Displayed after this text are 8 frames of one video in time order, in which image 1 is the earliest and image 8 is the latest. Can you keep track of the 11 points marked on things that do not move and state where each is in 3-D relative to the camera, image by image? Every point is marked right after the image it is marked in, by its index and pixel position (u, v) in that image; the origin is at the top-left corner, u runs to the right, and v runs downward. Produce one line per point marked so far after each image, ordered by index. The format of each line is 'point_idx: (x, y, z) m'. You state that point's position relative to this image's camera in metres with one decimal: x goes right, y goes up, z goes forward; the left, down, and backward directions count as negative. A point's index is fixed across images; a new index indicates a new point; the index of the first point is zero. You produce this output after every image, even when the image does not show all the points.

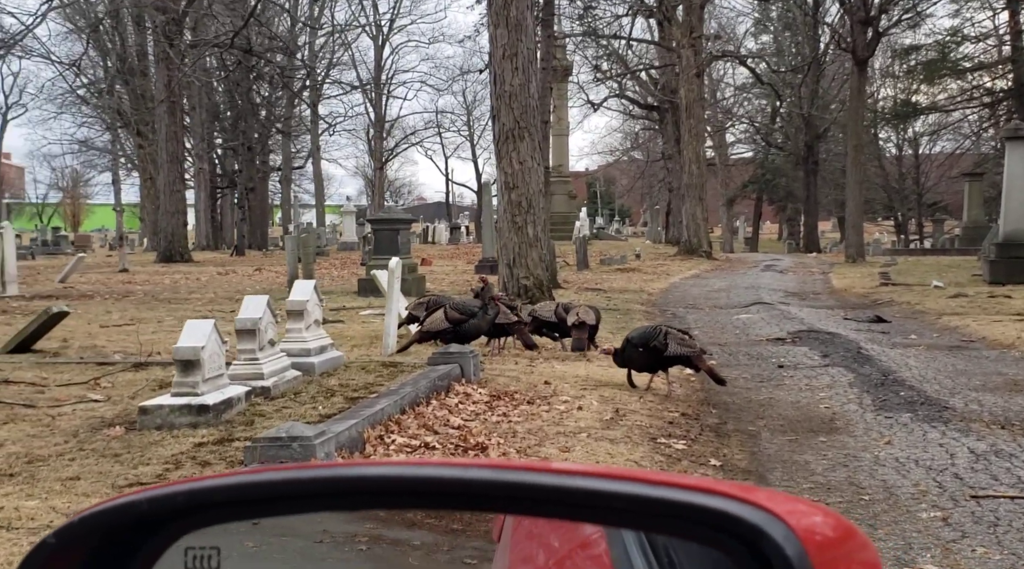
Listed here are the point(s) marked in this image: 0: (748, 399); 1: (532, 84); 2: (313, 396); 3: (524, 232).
0: (+1.9, -0.9, +9.6) m
1: (+0.3, +2.8, +16.8) m
2: (-1.2, -0.7, +7.4) m
3: (+0.1, +0.8, +17.0) m
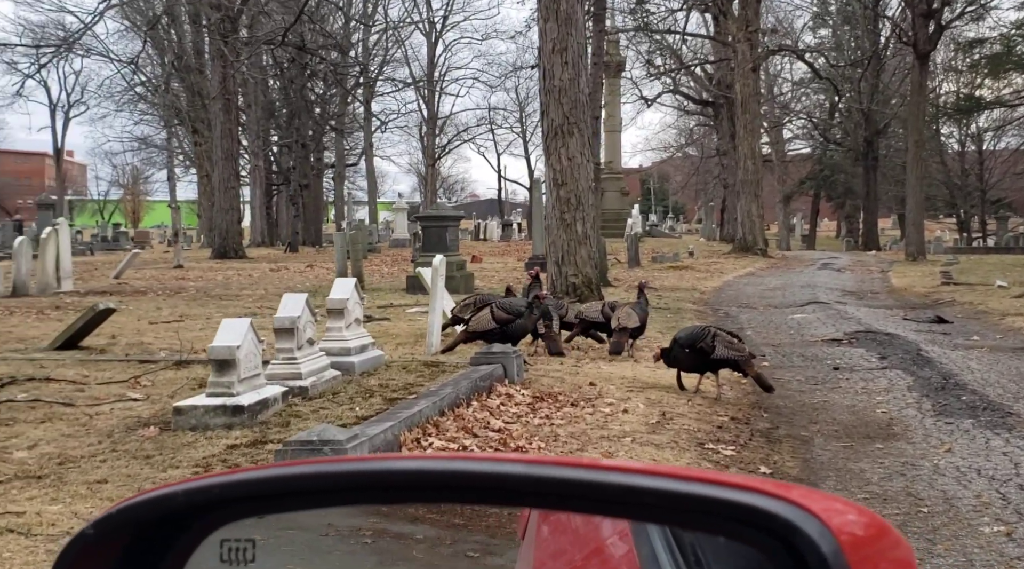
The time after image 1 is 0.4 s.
0: (+2.3, -0.9, +9.3) m
1: (+1.0, +2.9, +16.6) m
2: (-1.0, -0.7, +7.2) m
3: (+0.9, +0.8, +16.8) m
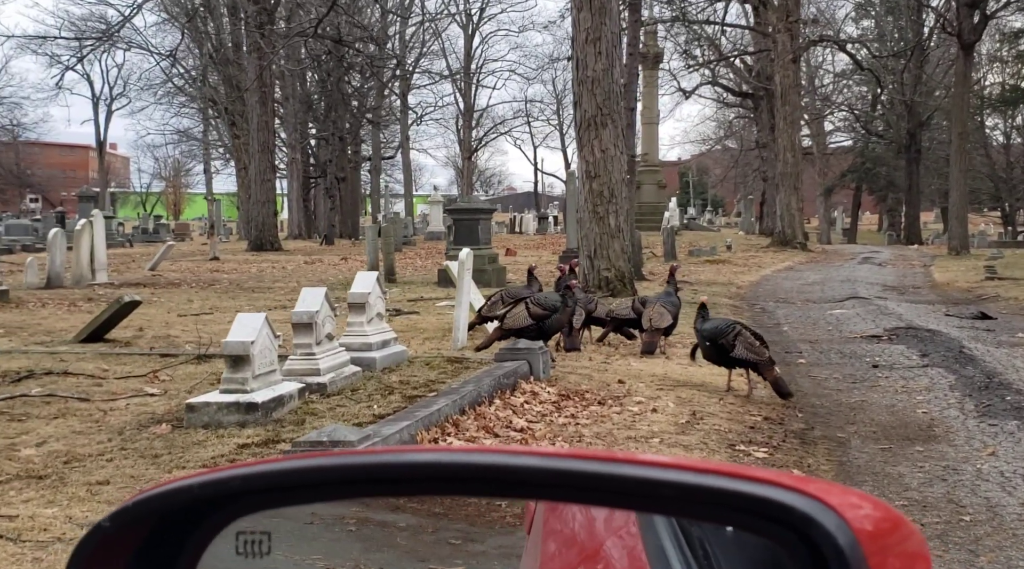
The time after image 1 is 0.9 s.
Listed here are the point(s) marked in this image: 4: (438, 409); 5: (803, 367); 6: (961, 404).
0: (+2.5, -0.9, +9.0) m
1: (+1.4, +2.9, +16.3) m
2: (-0.8, -0.6, +7.0) m
3: (+1.3, +0.9, +16.5) m
4: (-0.4, -0.7, +6.6) m
5: (+2.7, -0.8, +11.0) m
6: (+3.3, -0.9, +8.7) m
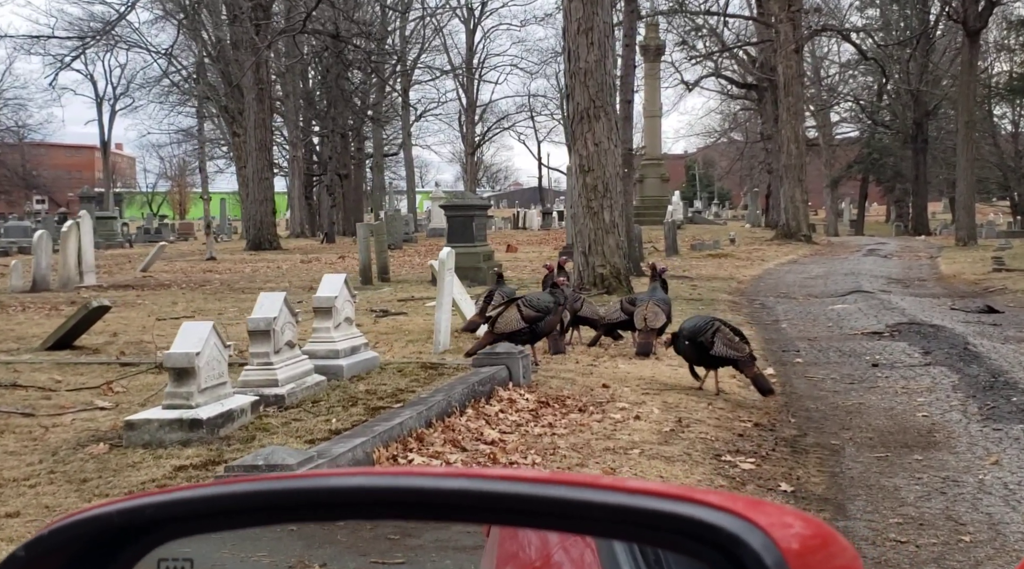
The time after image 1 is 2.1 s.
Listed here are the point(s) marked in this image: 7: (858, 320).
0: (+2.3, -0.9, +8.6) m
1: (+1.3, +3.0, +15.9) m
2: (-1.0, -0.7, +6.6) m
3: (+1.2, +0.9, +16.1) m
4: (-0.6, -0.7, +6.2) m
5: (+2.5, -0.7, +10.5) m
6: (+3.1, -0.8, +8.3) m
7: (+4.1, -0.4, +13.9) m
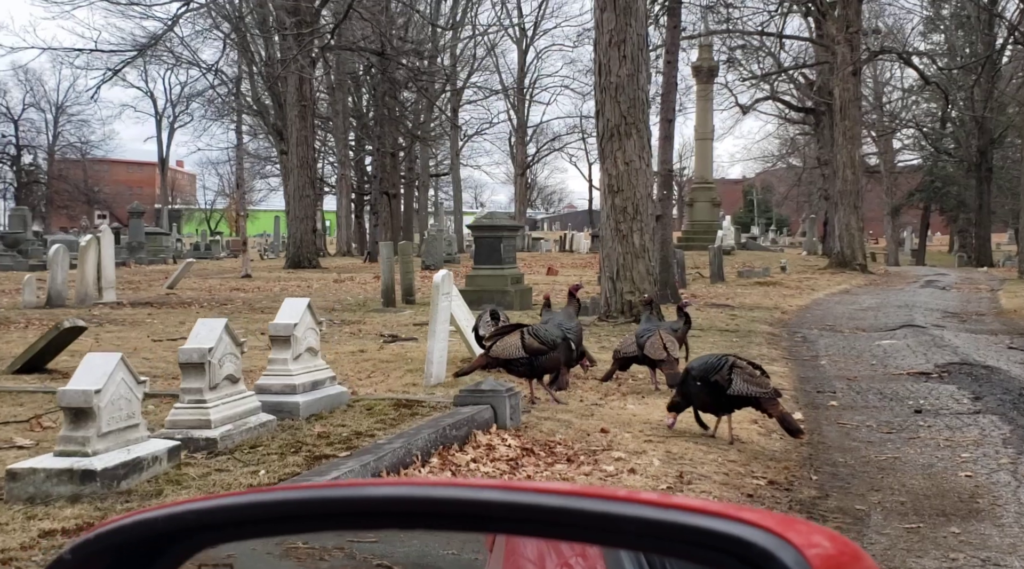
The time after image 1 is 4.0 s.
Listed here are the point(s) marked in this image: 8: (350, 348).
0: (+2.2, -1.1, +7.6) m
1: (+1.6, +2.6, +15.0) m
2: (-1.2, -0.8, +5.7) m
3: (+1.5, +0.6, +15.1) m
4: (-0.8, -0.8, +5.3) m
5: (+2.6, -1.0, +9.5) m
6: (+3.0, -1.1, +7.2) m
7: (+4.2, -0.8, +12.8) m
8: (-1.7, -0.7, +12.5) m
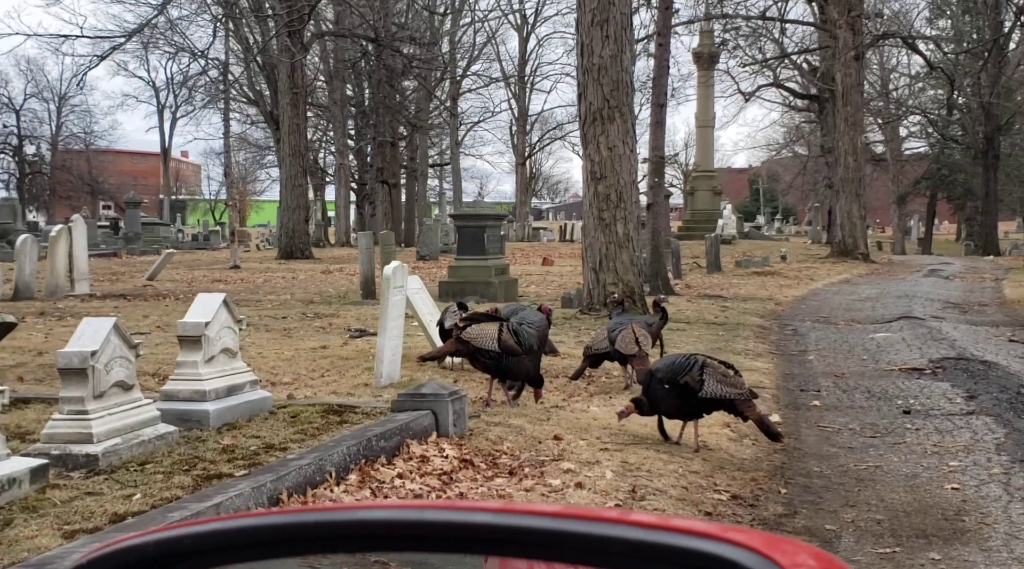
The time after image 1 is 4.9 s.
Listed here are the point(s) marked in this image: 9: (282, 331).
0: (+1.9, -1.1, +6.9) m
1: (+1.4, +2.7, +14.3) m
2: (-1.5, -0.8, +5.1) m
3: (+1.2, +0.7, +14.4) m
4: (-1.1, -0.8, +4.7) m
5: (+2.3, -0.9, +8.9) m
6: (+2.7, -1.1, +6.5) m
7: (+4.0, -0.7, +12.2) m
8: (-2.0, -0.6, +11.9) m
9: (-2.6, -0.5, +13.4) m
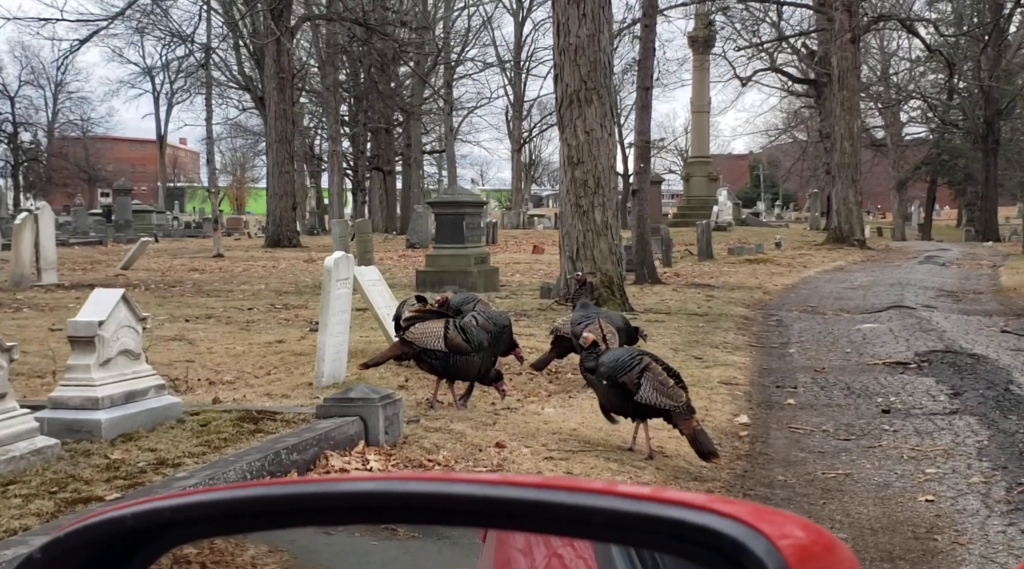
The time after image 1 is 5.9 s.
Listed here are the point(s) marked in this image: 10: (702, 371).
0: (+1.6, -1.0, +6.3) m
1: (+1.0, +2.9, +13.7) m
2: (-1.8, -0.8, +4.5) m
3: (+0.9, +0.8, +13.9) m
4: (-1.4, -0.8, +4.1) m
5: (+1.9, -0.9, +8.3) m
6: (+2.4, -1.0, +6.0) m
7: (+3.6, -0.6, +11.6) m
8: (-2.3, -0.5, +11.3) m
9: (-2.9, -0.4, +12.8) m
10: (+1.6, -0.7, +9.7) m
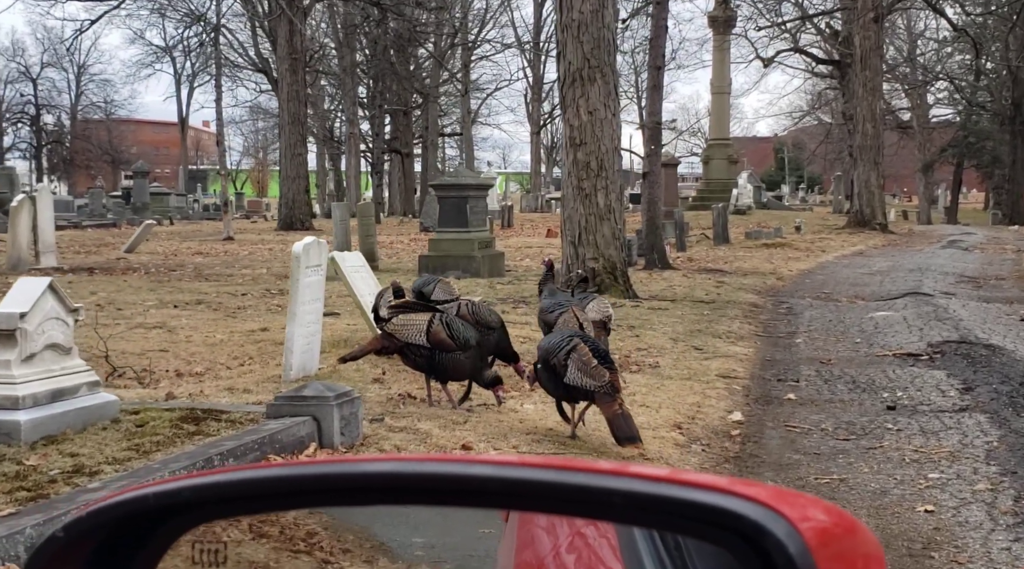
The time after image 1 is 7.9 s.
0: (+1.4, -1.0, +5.9) m
1: (+1.0, +3.0, +13.1) m
2: (-2.0, -0.7, +4.1) m
3: (+0.9, +0.9, +13.4) m
4: (-1.6, -0.8, +3.7) m
5: (+1.8, -0.8, +7.8) m
6: (+2.2, -1.0, +5.5) m
7: (+3.6, -0.5, +11.1) m
8: (-2.4, -0.4, +10.9) m
9: (-2.9, -0.3, +12.4) m
10: (+1.5, -0.6, +9.2) m
